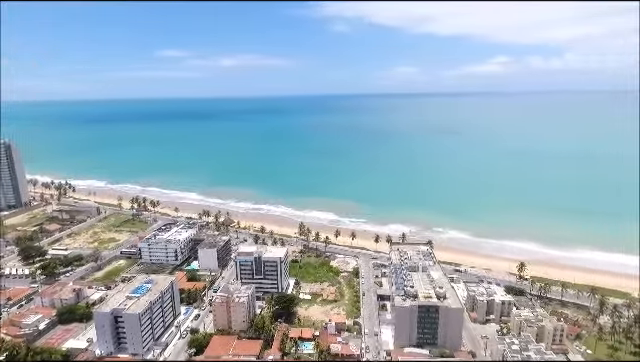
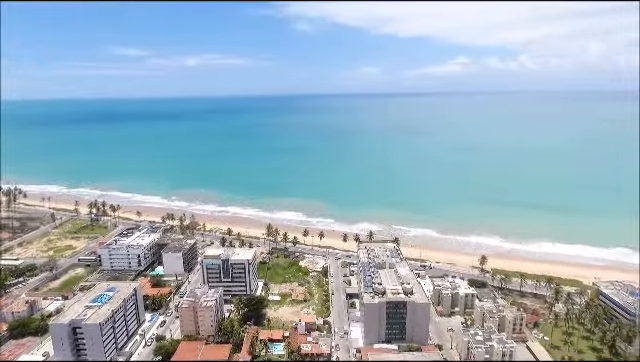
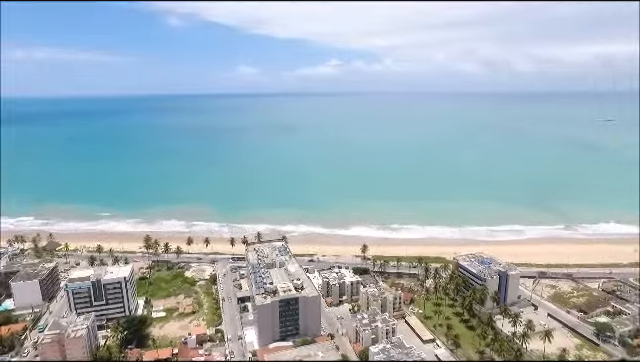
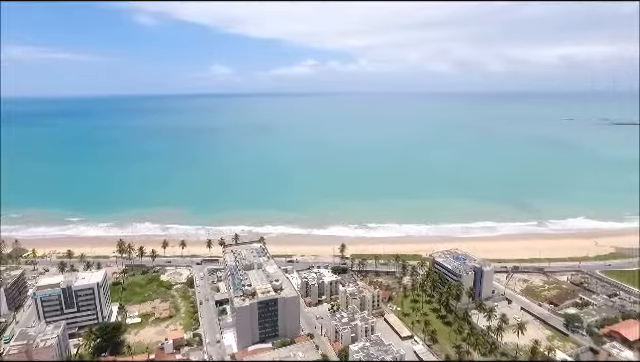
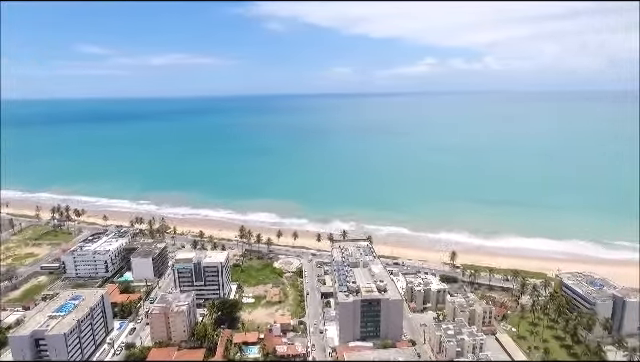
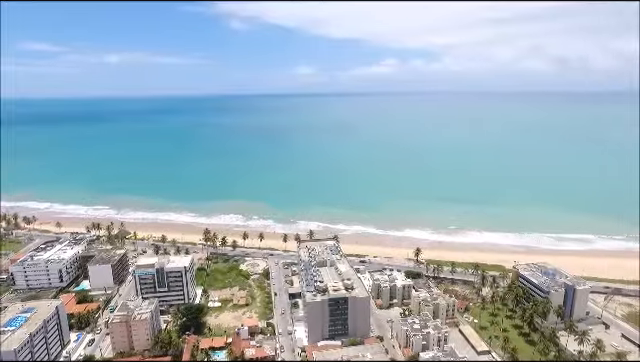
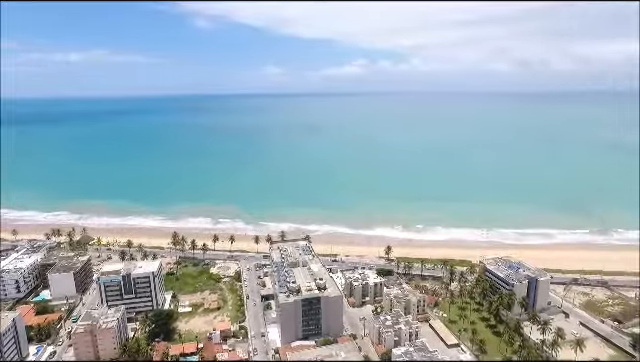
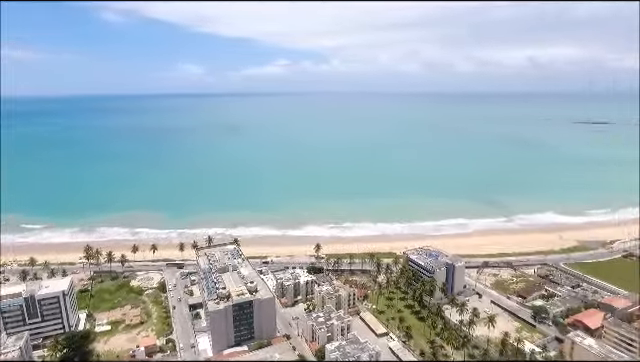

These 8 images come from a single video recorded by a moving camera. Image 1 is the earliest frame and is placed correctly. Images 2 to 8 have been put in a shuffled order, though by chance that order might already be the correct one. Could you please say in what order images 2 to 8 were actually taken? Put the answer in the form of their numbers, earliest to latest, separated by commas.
2, 5, 6, 7, 3, 4, 8
